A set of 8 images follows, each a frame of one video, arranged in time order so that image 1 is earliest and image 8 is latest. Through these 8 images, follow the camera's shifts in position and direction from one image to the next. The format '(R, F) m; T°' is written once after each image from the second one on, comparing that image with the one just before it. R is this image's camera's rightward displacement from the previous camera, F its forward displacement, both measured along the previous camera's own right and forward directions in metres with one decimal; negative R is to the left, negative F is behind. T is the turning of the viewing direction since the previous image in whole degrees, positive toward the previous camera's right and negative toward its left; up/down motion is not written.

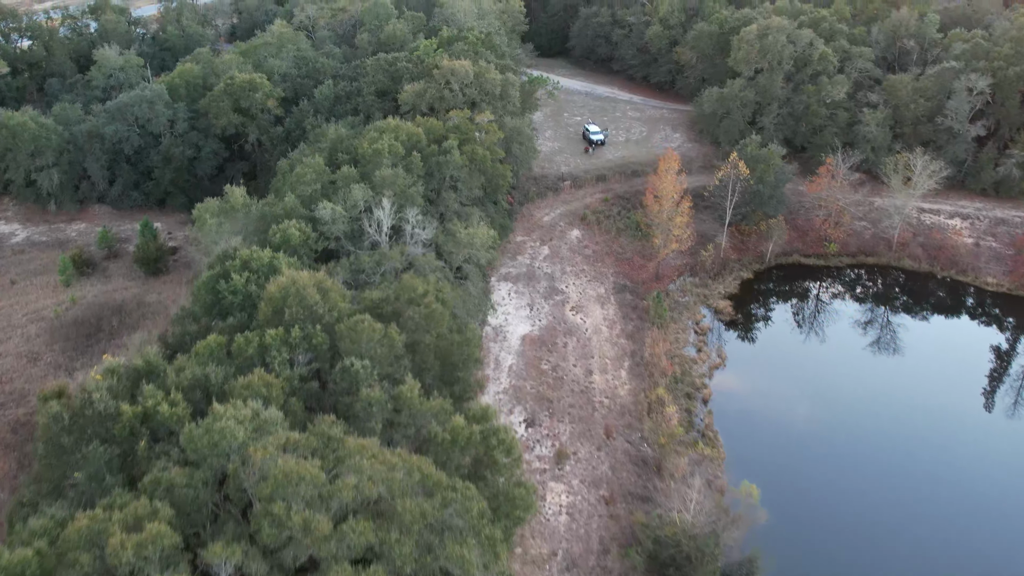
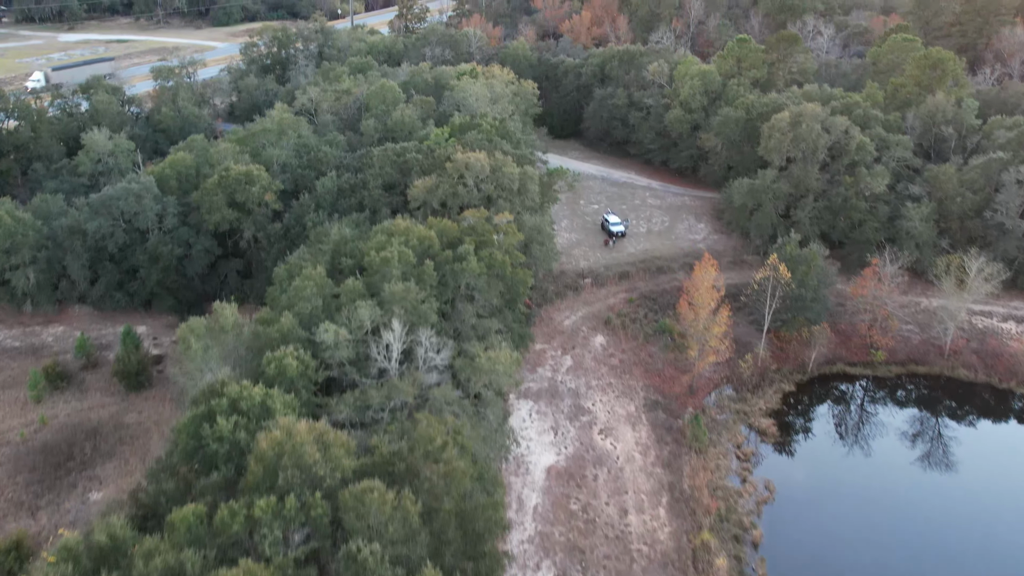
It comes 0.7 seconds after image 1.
(-0.8, +3.4) m; 0°
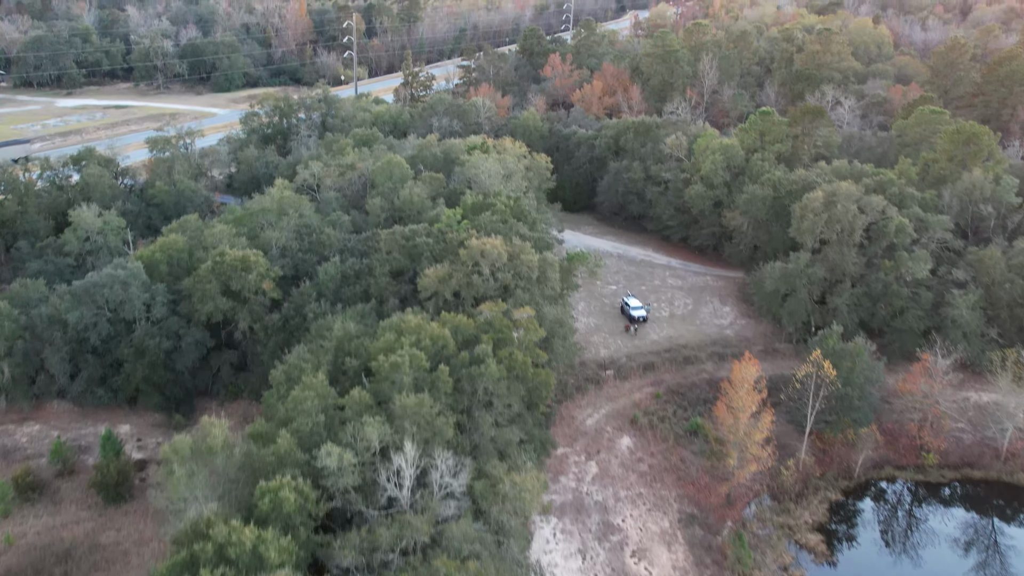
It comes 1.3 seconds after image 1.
(-0.7, +2.9) m; 0°
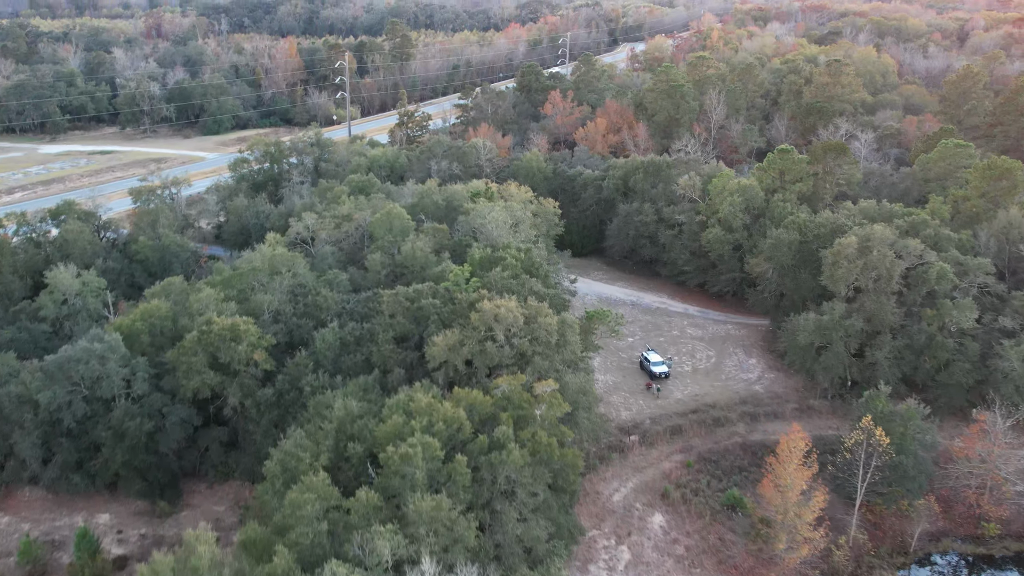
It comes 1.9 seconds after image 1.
(-0.7, +3.0) m; 0°
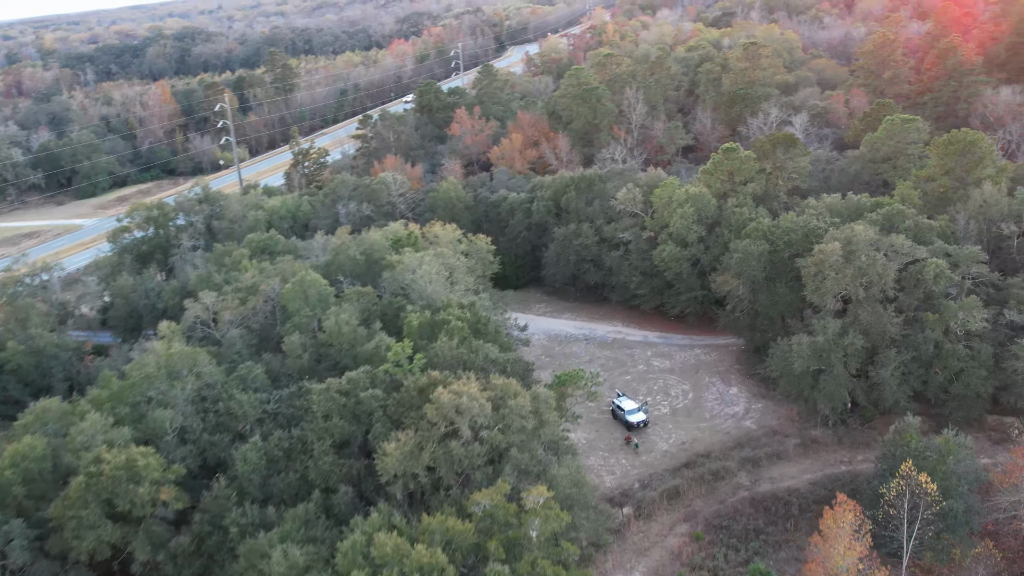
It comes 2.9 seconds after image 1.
(-0.9, +5.4) m; +5°
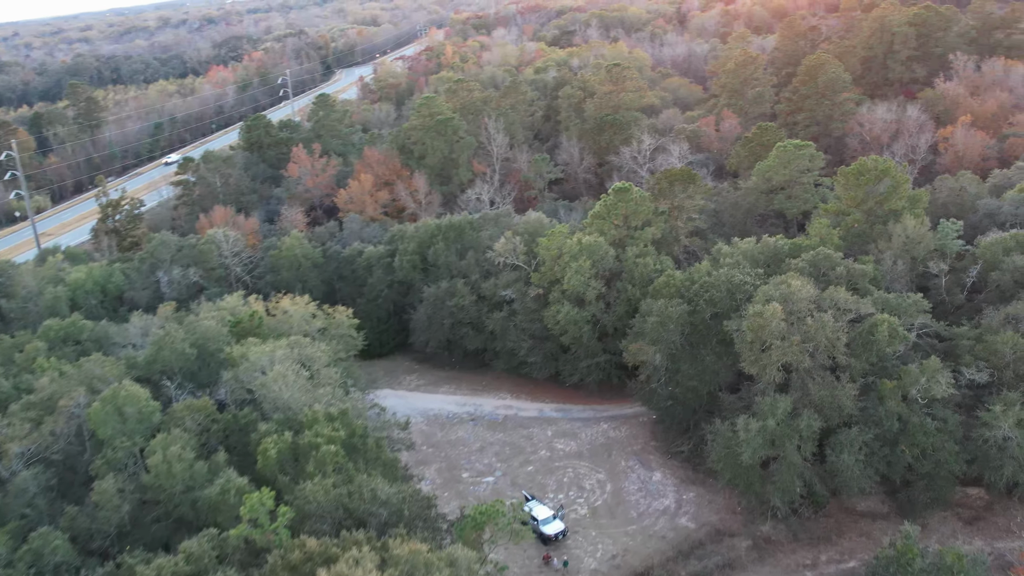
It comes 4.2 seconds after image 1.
(-1.0, +6.6) m; +9°
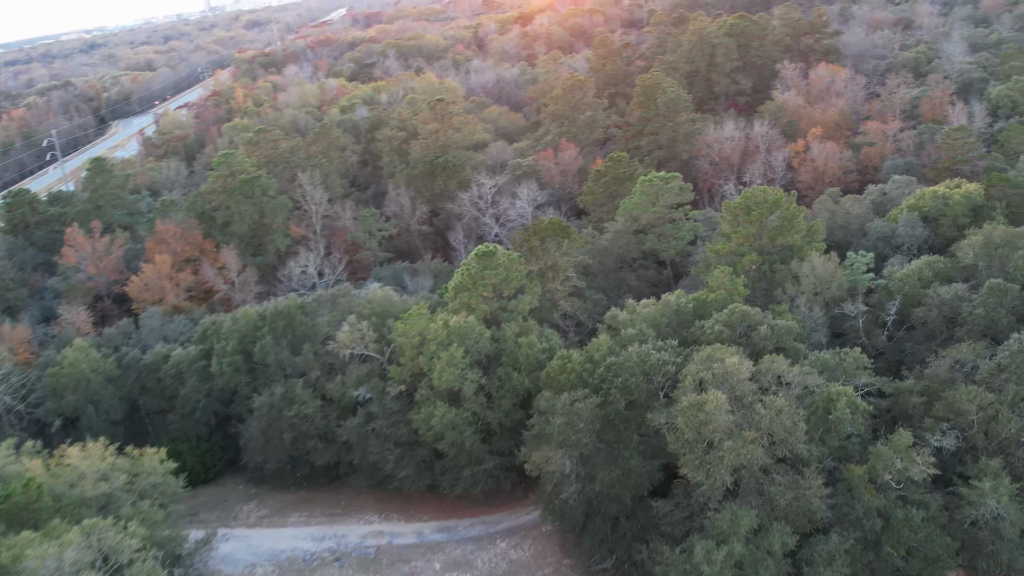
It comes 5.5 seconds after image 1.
(-1.1, +6.6) m; +11°
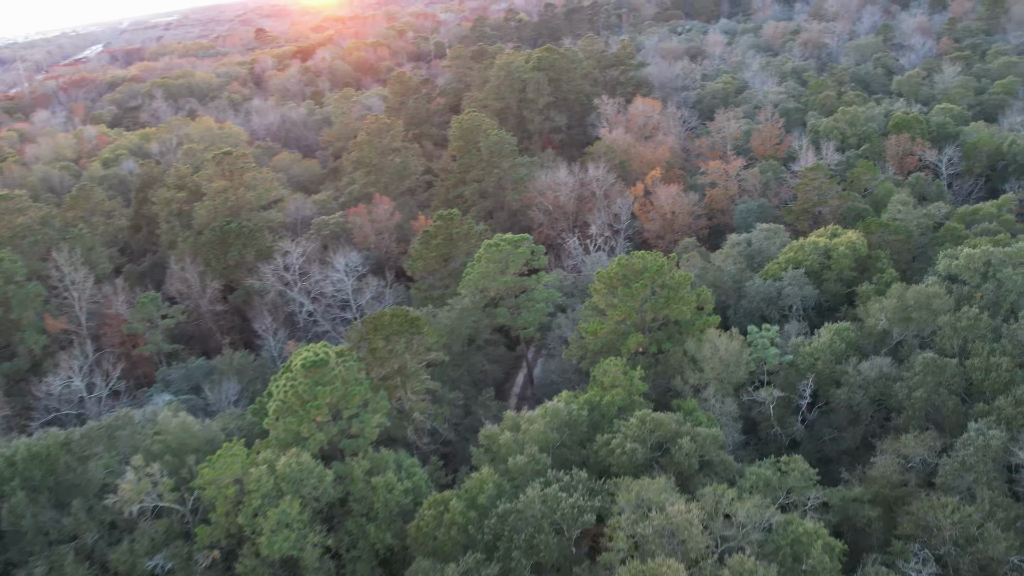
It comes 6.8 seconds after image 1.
(-1.1, +6.5) m; +12°
